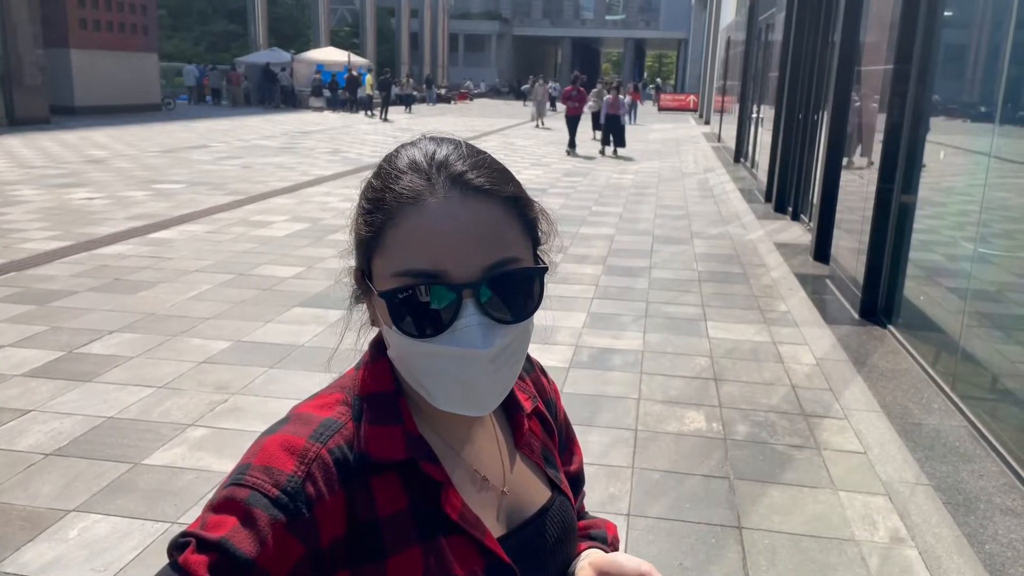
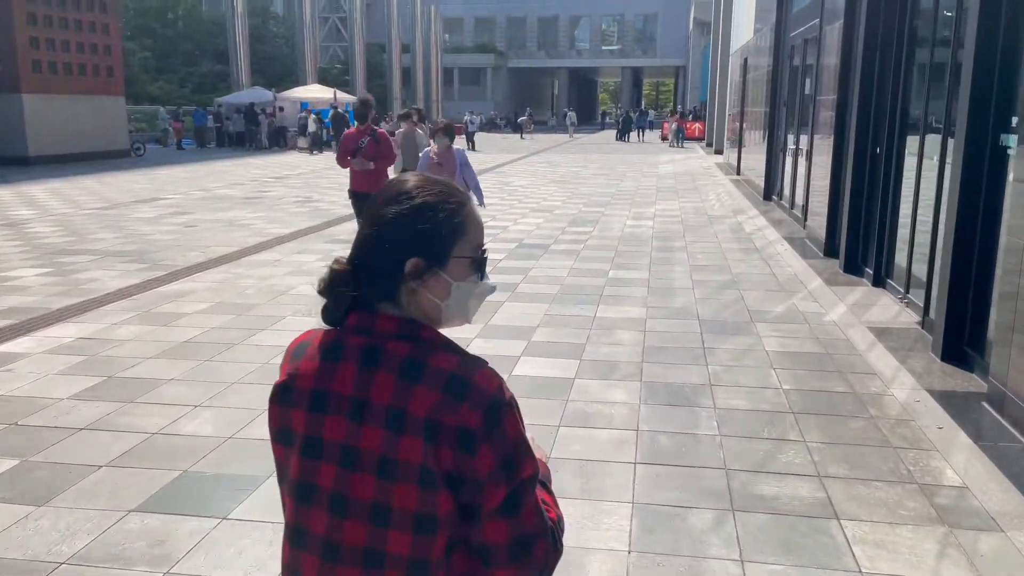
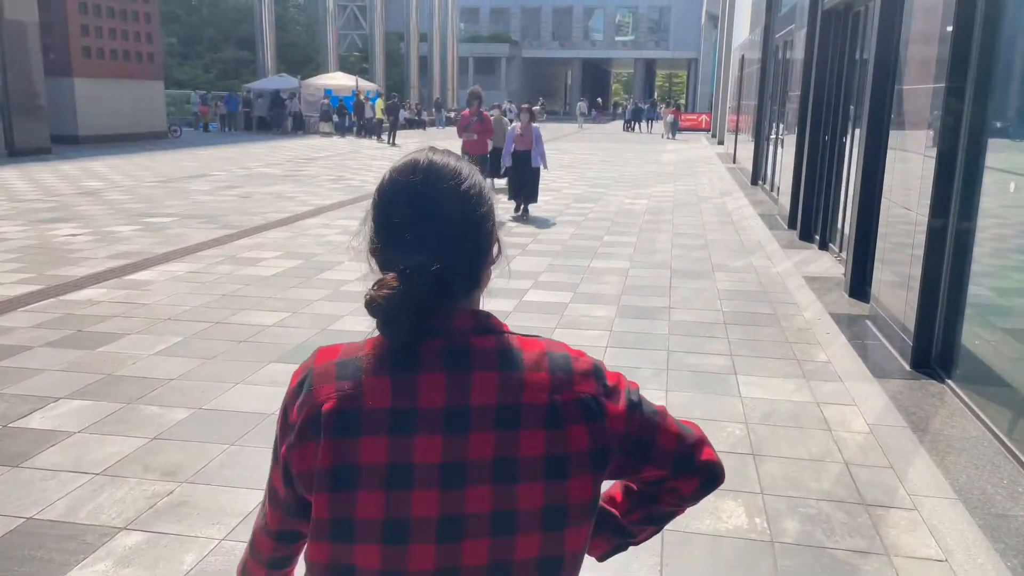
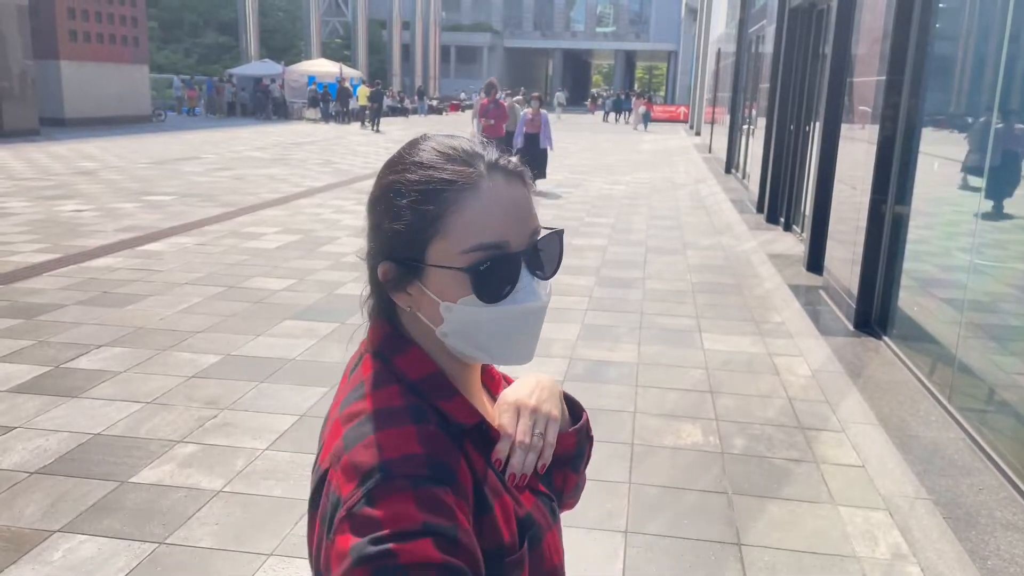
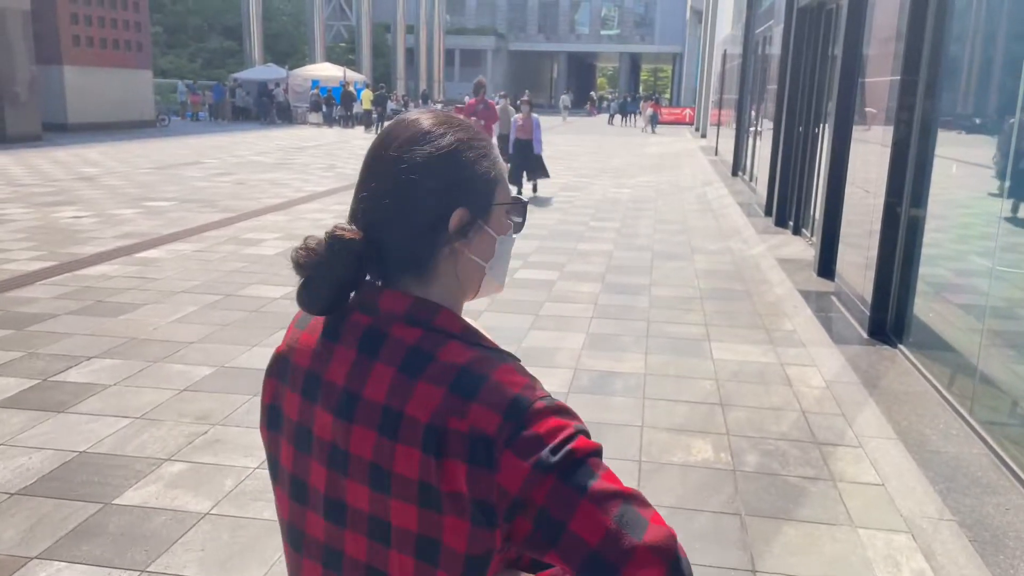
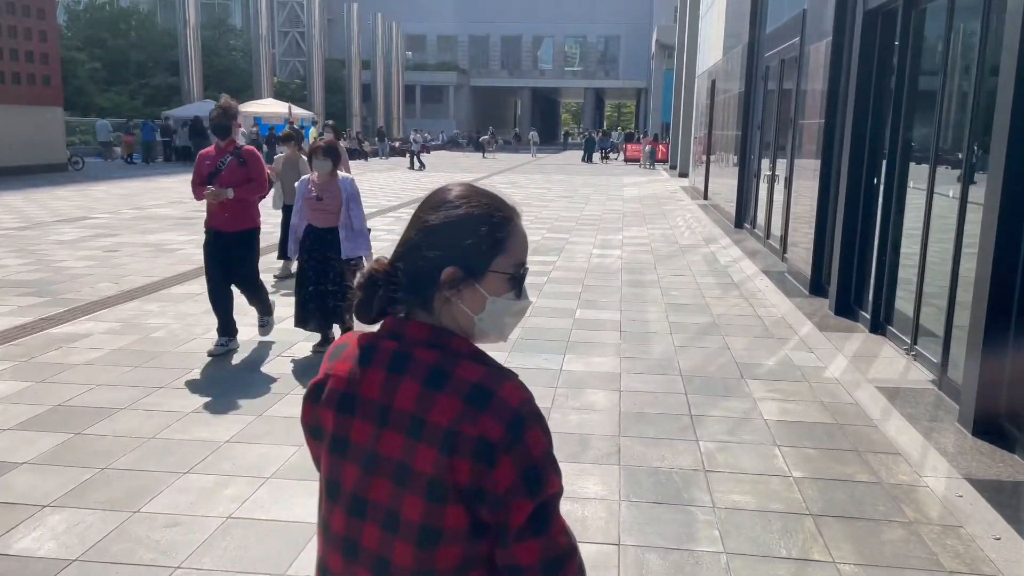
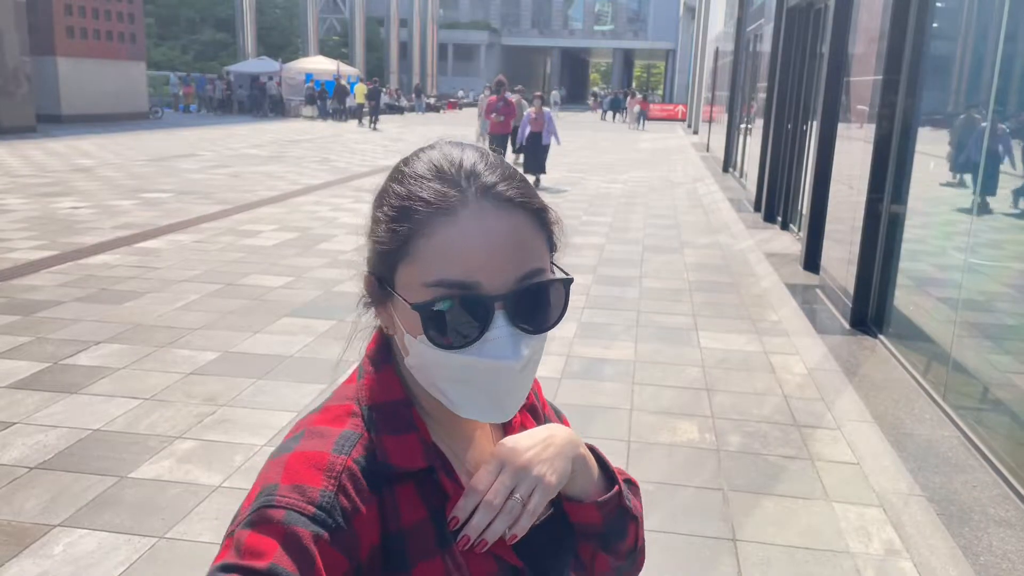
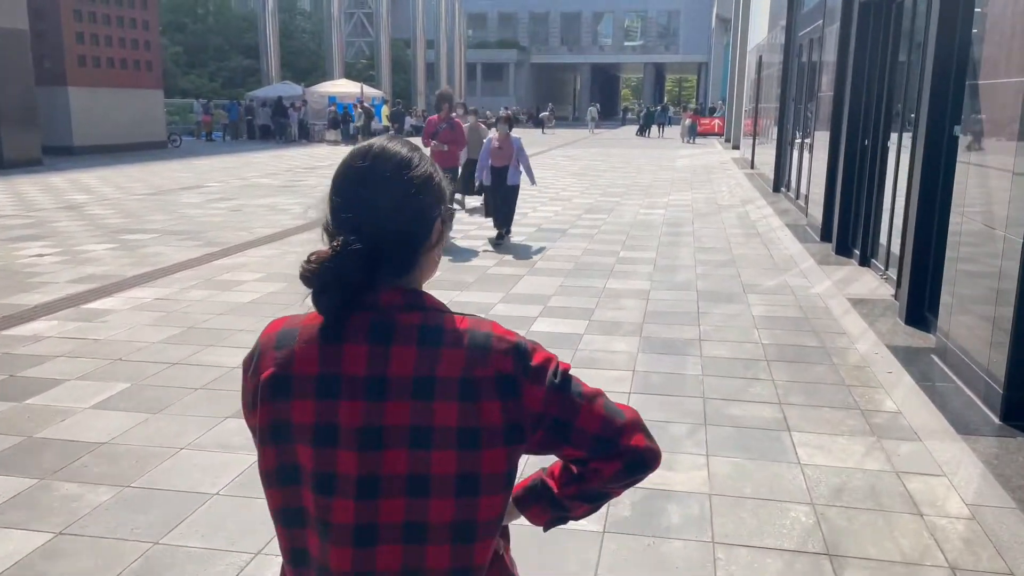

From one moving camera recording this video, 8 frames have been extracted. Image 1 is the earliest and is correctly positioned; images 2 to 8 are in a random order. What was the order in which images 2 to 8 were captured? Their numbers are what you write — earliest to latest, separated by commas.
7, 4, 5, 3, 8, 2, 6
